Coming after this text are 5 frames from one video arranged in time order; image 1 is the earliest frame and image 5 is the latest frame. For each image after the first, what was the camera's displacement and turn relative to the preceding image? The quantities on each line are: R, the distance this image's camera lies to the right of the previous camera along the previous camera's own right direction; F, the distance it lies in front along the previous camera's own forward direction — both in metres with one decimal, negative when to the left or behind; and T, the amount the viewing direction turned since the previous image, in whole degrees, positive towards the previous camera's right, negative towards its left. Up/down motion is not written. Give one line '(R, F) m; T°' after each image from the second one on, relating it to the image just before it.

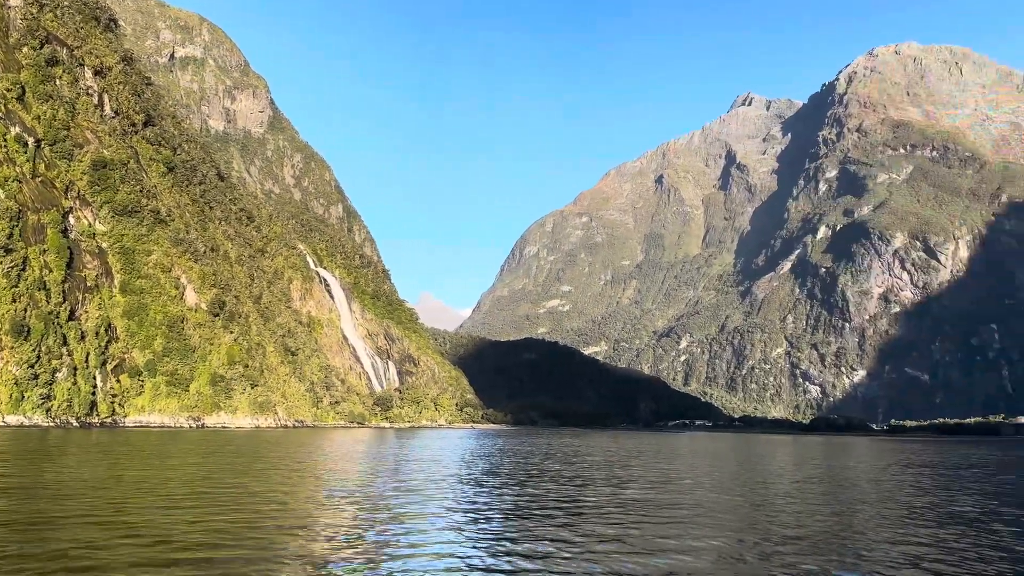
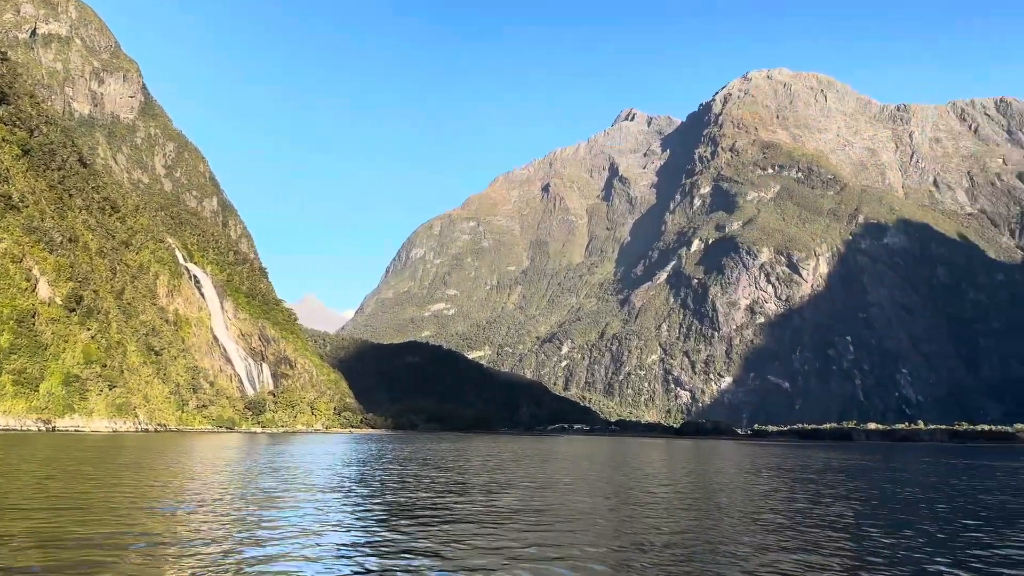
(+0.2, +1.1) m; +9°
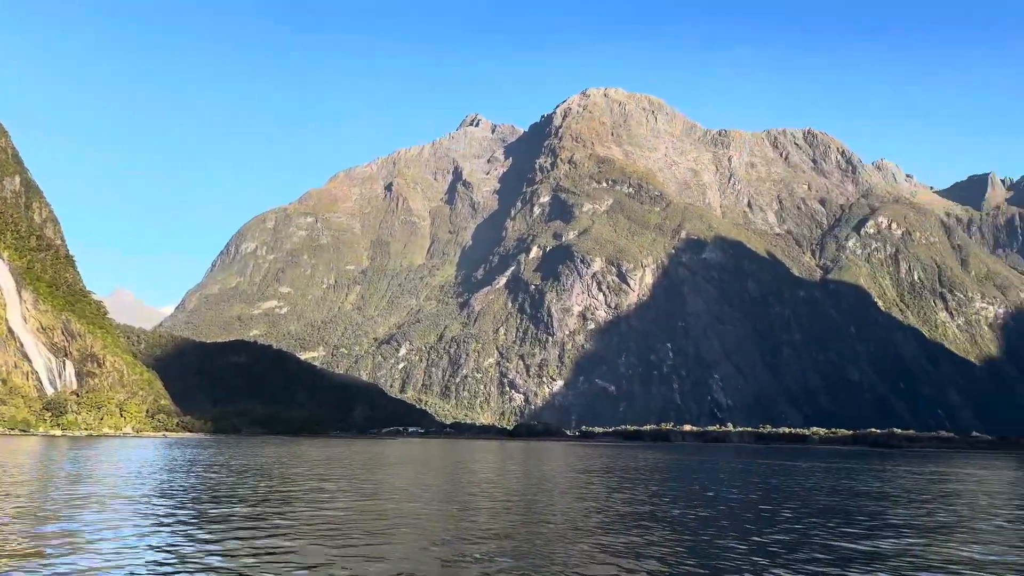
(+0.7, +0.1) m; +12°
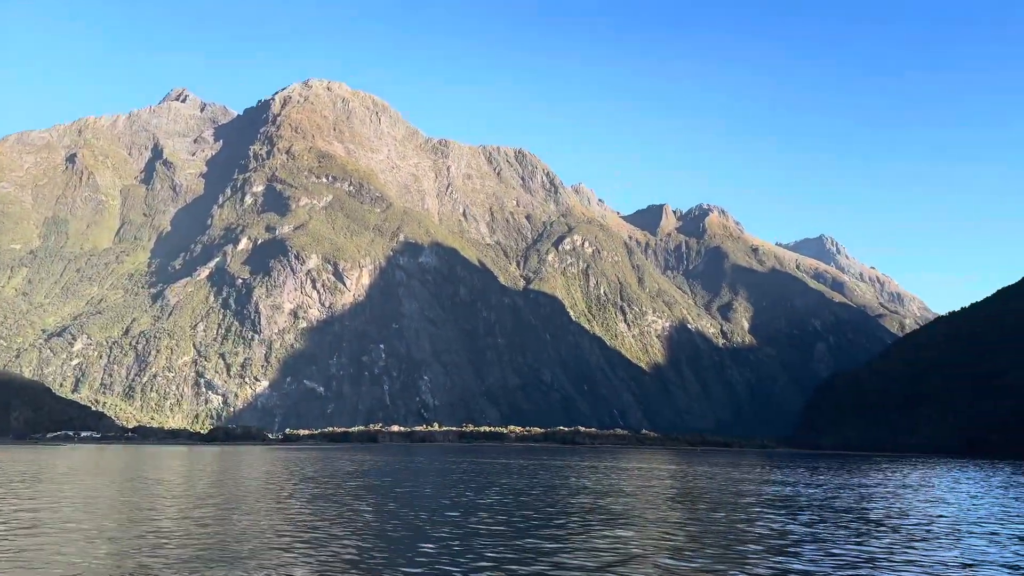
(-2.1, +4.0) m; +21°
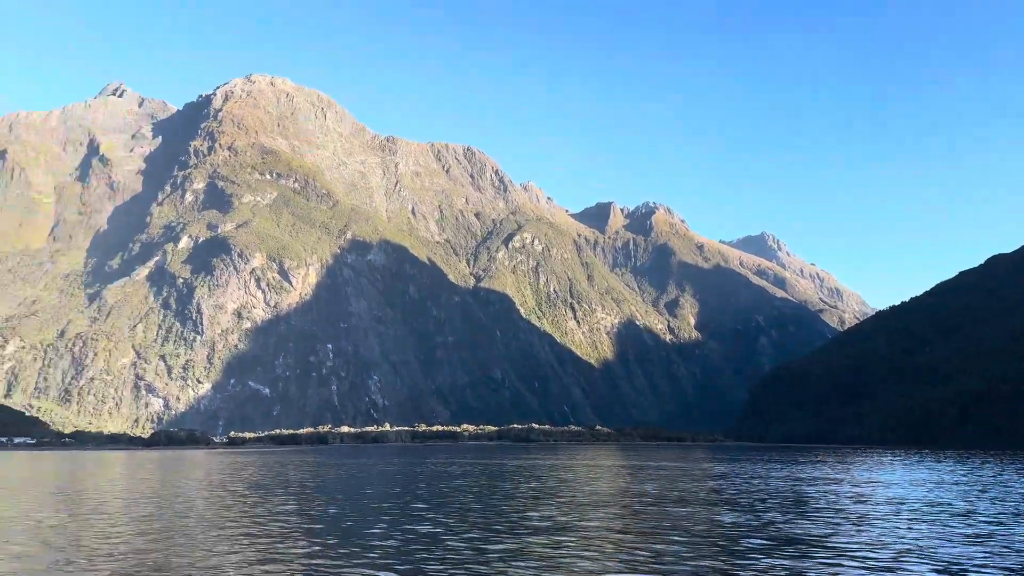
(-0.1, +1.4) m; +4°
